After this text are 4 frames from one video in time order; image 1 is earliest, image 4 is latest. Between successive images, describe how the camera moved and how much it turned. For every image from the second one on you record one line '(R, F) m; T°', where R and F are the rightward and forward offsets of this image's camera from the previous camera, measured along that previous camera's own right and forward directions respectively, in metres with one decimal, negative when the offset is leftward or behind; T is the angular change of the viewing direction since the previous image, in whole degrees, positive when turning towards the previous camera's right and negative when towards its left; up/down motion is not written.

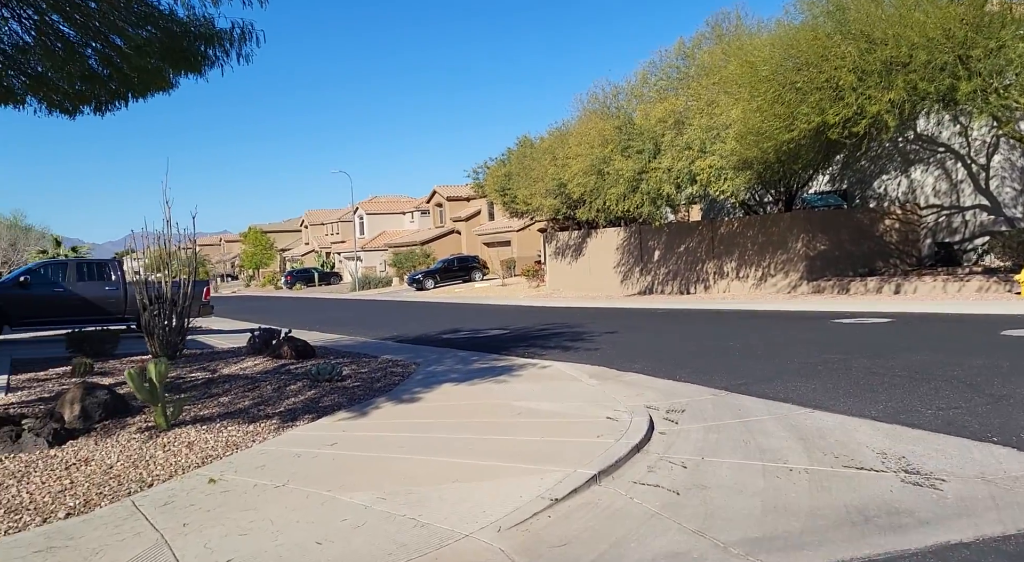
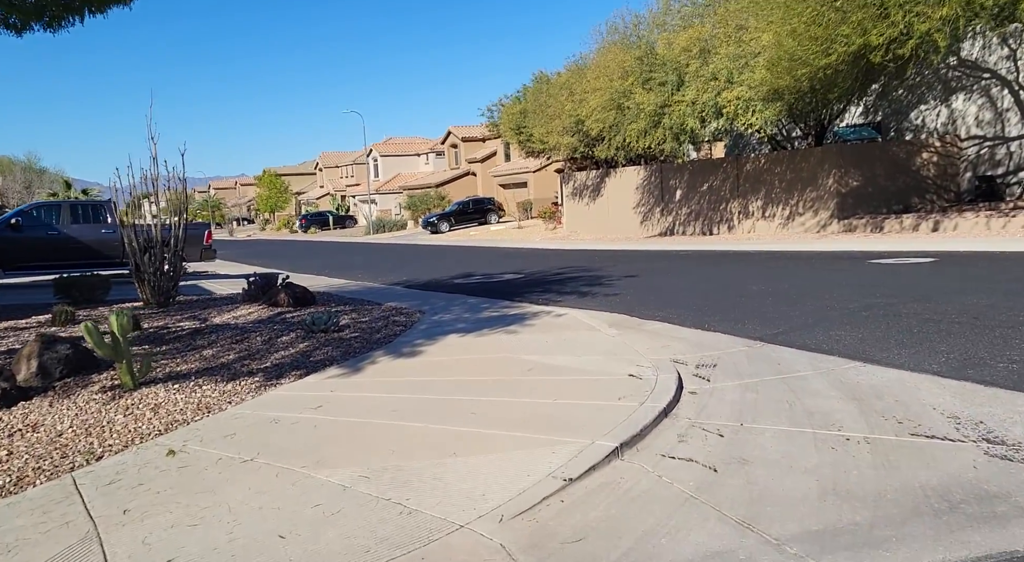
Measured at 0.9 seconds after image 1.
(+0.1, +1.0) m; -1°
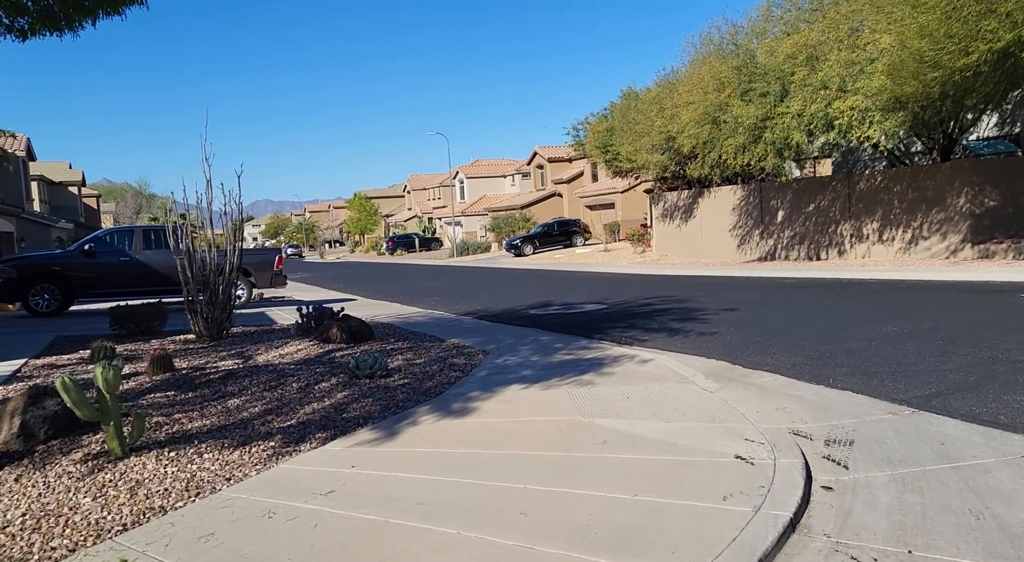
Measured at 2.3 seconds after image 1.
(+0.1, +1.4) m; -7°
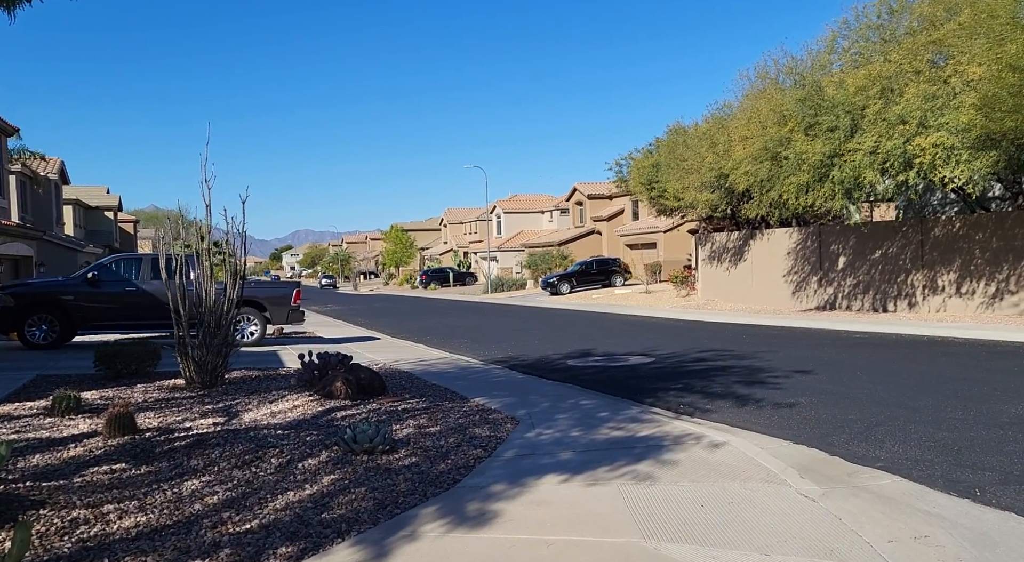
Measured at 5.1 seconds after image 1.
(0.0, +1.6) m; -3°
